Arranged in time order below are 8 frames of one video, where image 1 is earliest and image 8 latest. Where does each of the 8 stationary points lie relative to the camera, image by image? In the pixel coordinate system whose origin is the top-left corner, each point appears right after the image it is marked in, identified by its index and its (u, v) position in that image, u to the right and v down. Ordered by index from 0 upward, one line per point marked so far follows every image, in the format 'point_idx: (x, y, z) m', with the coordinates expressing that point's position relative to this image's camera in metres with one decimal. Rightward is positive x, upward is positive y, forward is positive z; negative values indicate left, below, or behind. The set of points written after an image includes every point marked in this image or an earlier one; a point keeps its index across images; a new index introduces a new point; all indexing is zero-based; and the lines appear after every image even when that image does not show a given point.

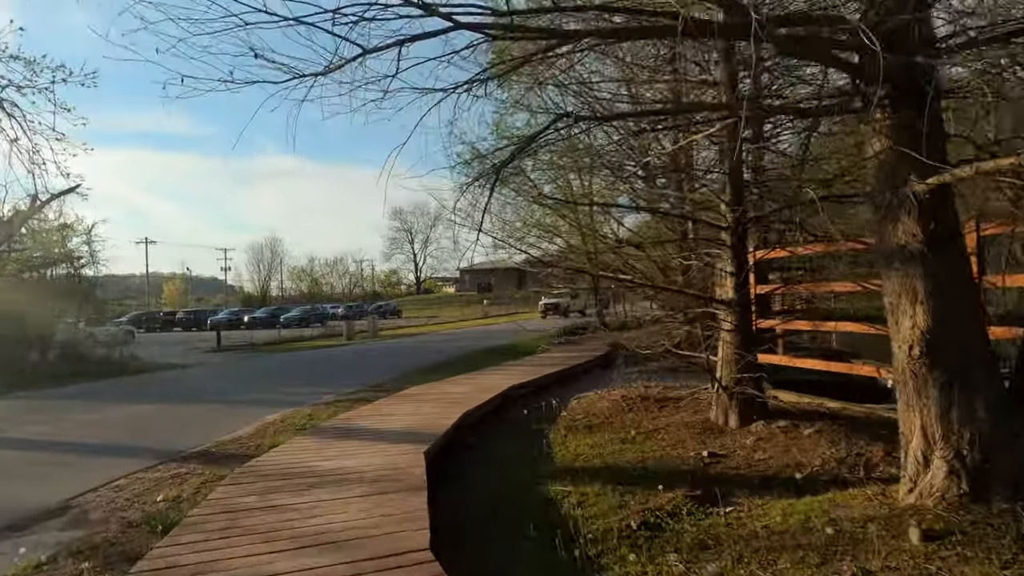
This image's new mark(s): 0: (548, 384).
0: (+0.6, -1.7, +11.9) m
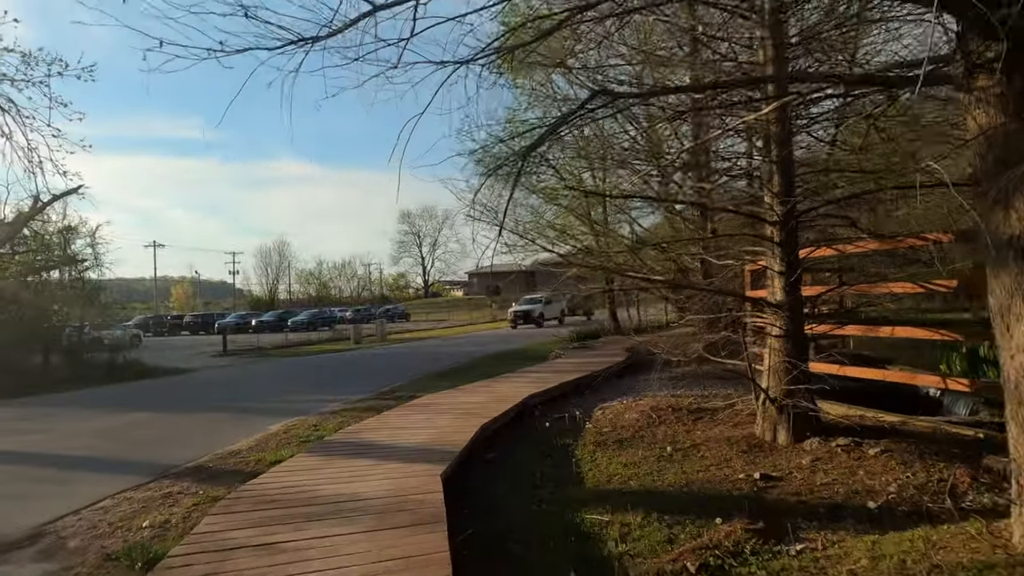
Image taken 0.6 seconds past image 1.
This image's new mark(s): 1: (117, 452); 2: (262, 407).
0: (+0.9, -1.8, +11.2) m
1: (-5.5, -2.3, +9.2) m
2: (-5.1, -2.4, +13.7) m
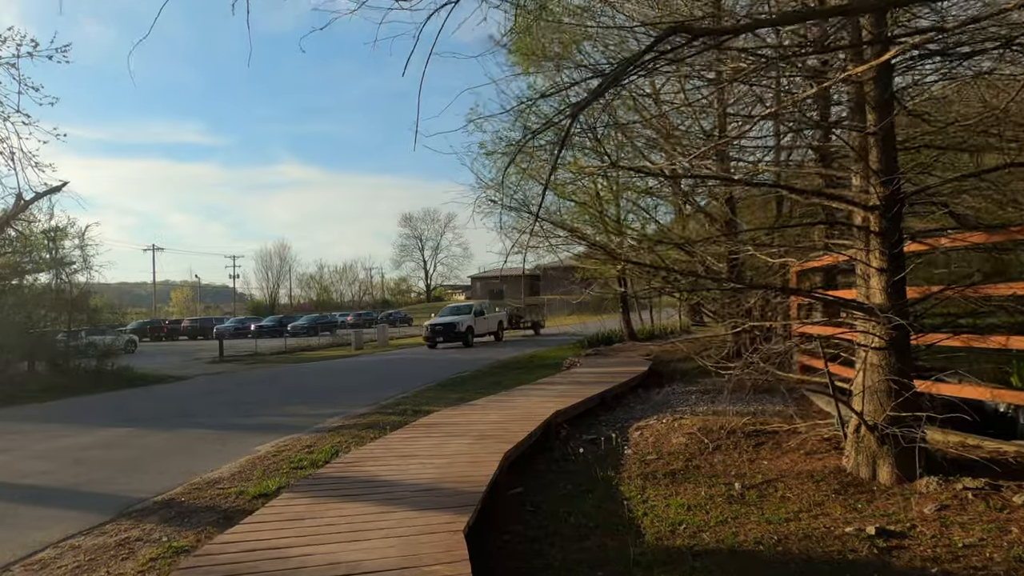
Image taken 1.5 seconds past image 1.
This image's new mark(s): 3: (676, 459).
0: (+1.2, -1.8, +9.9) m
1: (-5.2, -2.3, +8.0) m
2: (-4.8, -2.5, +12.5) m
3: (+1.6, -1.7, +6.6) m
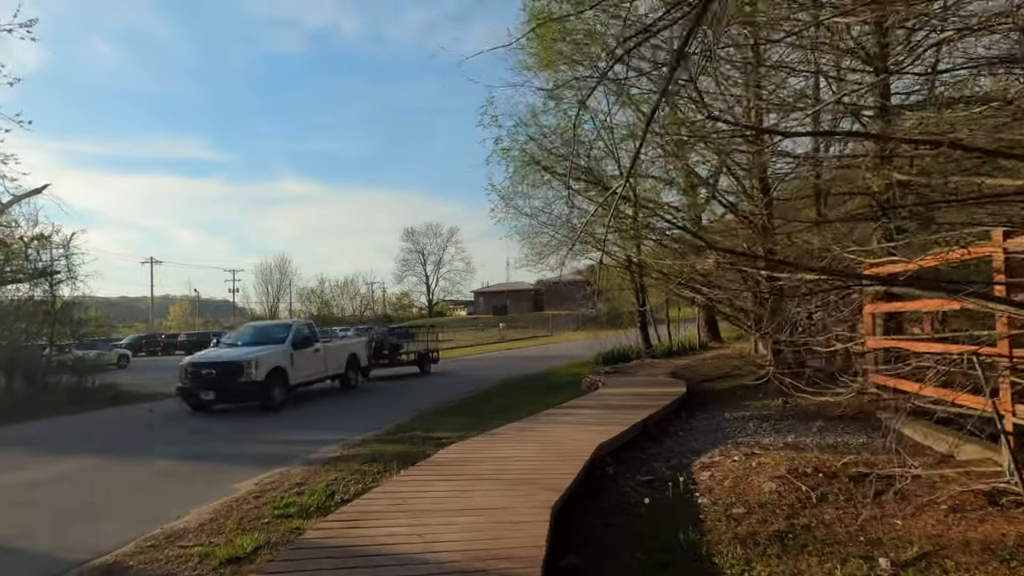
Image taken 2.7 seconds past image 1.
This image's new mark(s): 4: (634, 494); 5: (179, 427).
0: (+1.6, -1.9, +8.4) m
1: (-4.8, -2.3, +6.4) m
2: (-4.4, -2.6, +10.9) m
3: (+2.0, -1.7, +5.1) m
4: (+1.1, -1.8, +5.9) m
5: (-6.9, -2.9, +13.7) m
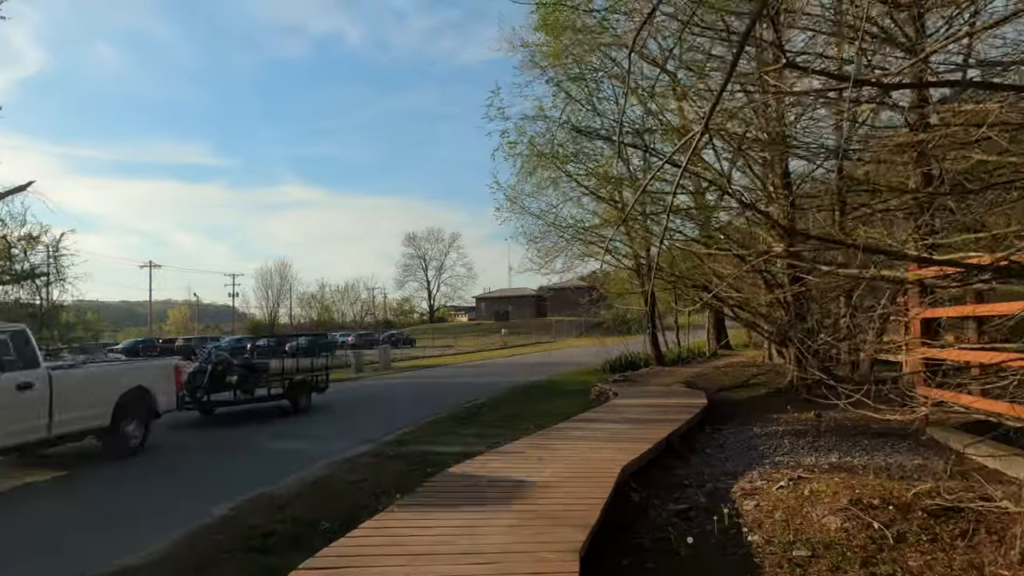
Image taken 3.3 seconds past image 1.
0: (+1.7, -1.9, +7.5) m
1: (-4.7, -2.3, +5.5) m
2: (-4.3, -2.6, +10.0) m
3: (+2.1, -1.7, +4.2) m
4: (+1.2, -1.8, +5.0) m
5: (-6.8, -2.9, +12.8) m
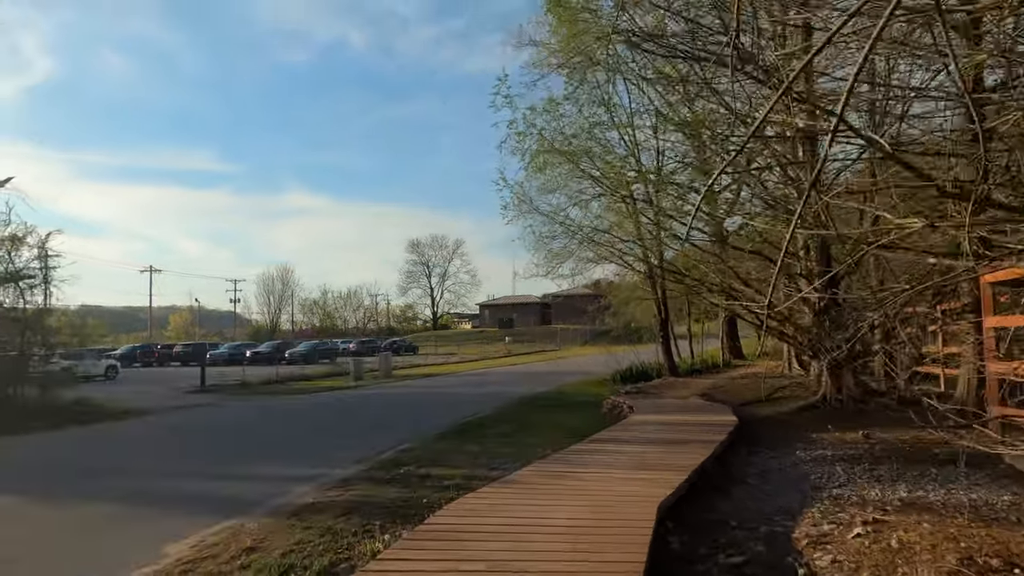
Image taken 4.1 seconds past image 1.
0: (+1.8, -1.9, +6.4) m
1: (-4.6, -2.3, +4.4) m
2: (-4.2, -2.7, +8.9) m
3: (+2.2, -1.7, +3.1) m
4: (+1.3, -1.8, +3.9) m
5: (-6.7, -3.0, +11.8) m
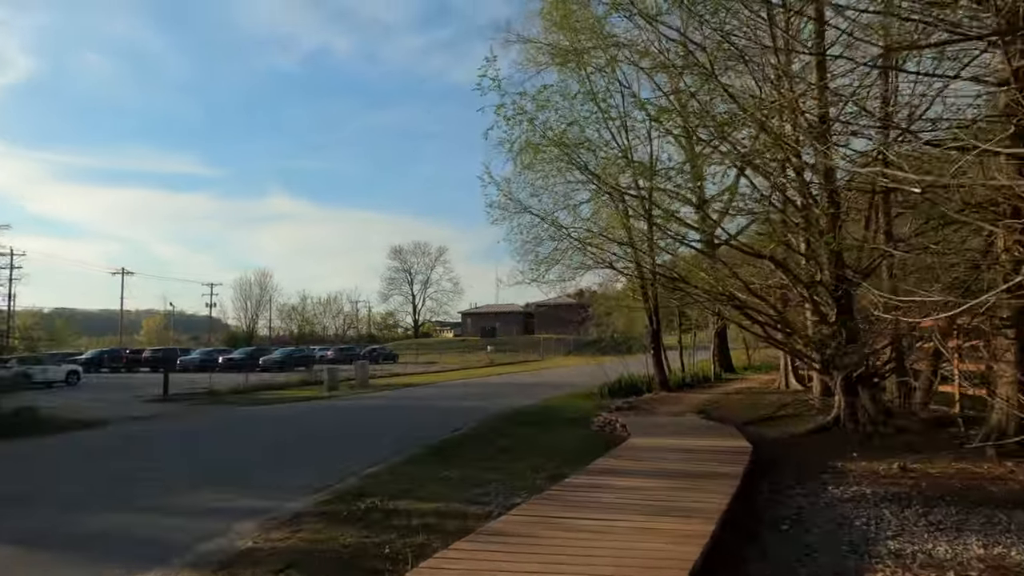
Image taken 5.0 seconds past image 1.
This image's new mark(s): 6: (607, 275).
0: (+1.7, -2.0, +5.2) m
1: (-4.7, -2.2, +3.1) m
2: (-4.4, -2.6, +7.5) m
3: (+2.2, -1.7, +1.9) m
4: (+1.2, -1.8, +2.7) m
5: (-7.0, -2.9, +10.3) m
6: (+2.7, +0.4, +19.1) m
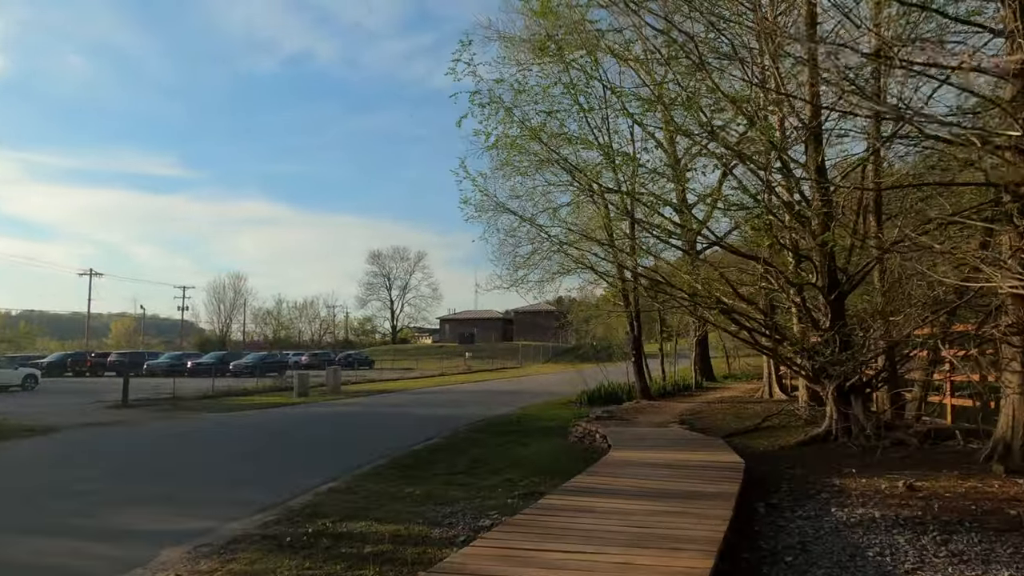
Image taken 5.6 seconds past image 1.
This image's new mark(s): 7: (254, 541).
0: (+1.4, -1.9, +4.4) m
1: (-4.9, -2.0, +2.1) m
2: (-4.7, -2.6, +6.6) m
3: (+2.0, -1.6, +1.2) m
4: (+1.0, -1.7, +1.9) m
5: (-7.4, -2.9, +9.3) m
6: (+2.1, +0.2, +18.4) m
7: (-2.4, -2.4, +6.2) m
